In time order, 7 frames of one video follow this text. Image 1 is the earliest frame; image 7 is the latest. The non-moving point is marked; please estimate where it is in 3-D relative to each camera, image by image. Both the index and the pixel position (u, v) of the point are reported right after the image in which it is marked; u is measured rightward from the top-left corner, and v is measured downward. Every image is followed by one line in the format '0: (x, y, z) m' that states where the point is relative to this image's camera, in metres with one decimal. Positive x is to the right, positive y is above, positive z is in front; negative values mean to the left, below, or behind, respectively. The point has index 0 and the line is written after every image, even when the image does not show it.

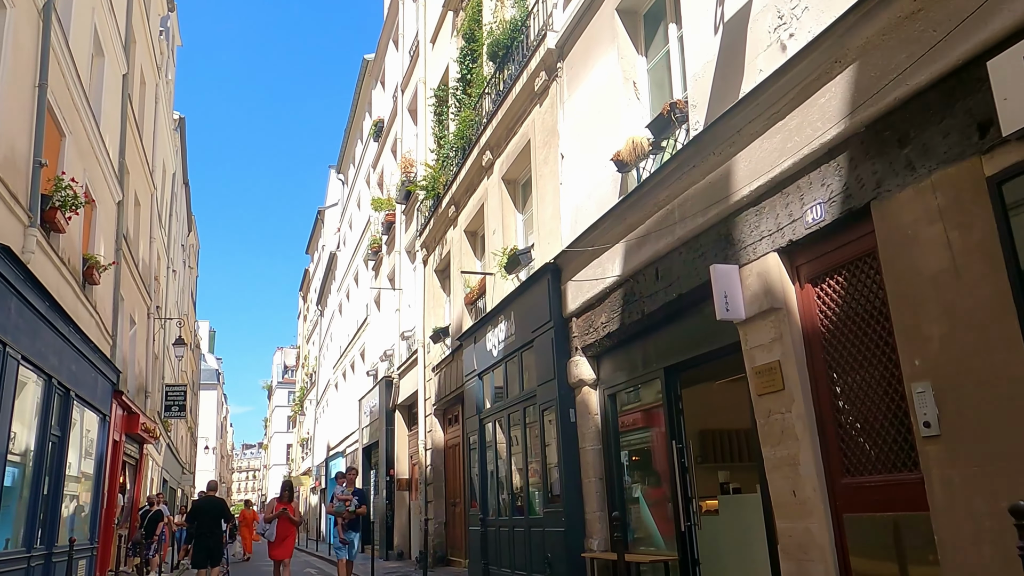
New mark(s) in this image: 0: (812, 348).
0: (+2.0, -0.4, +5.2) m
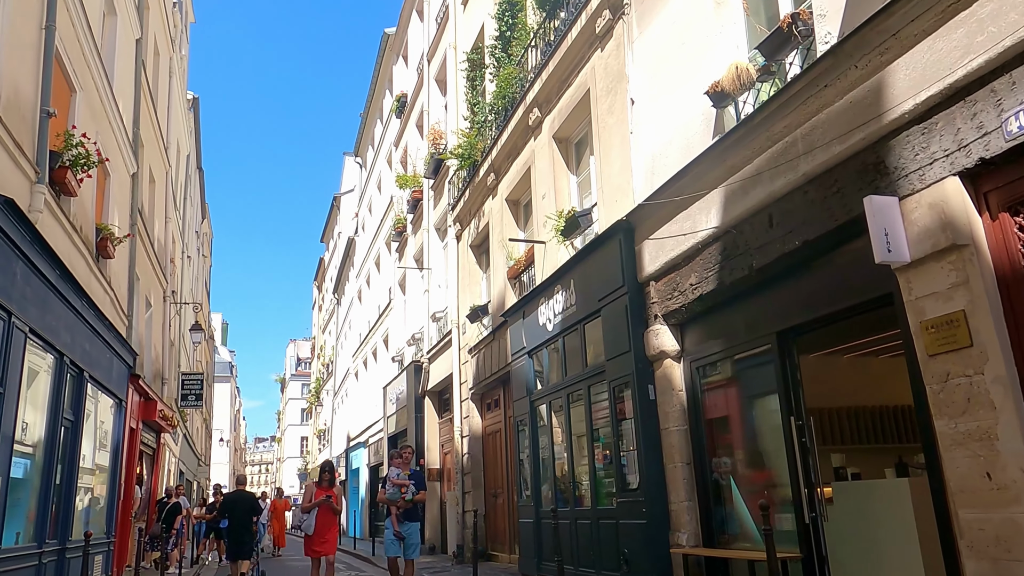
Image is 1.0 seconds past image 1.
0: (+2.6, 0.0, +4.1) m
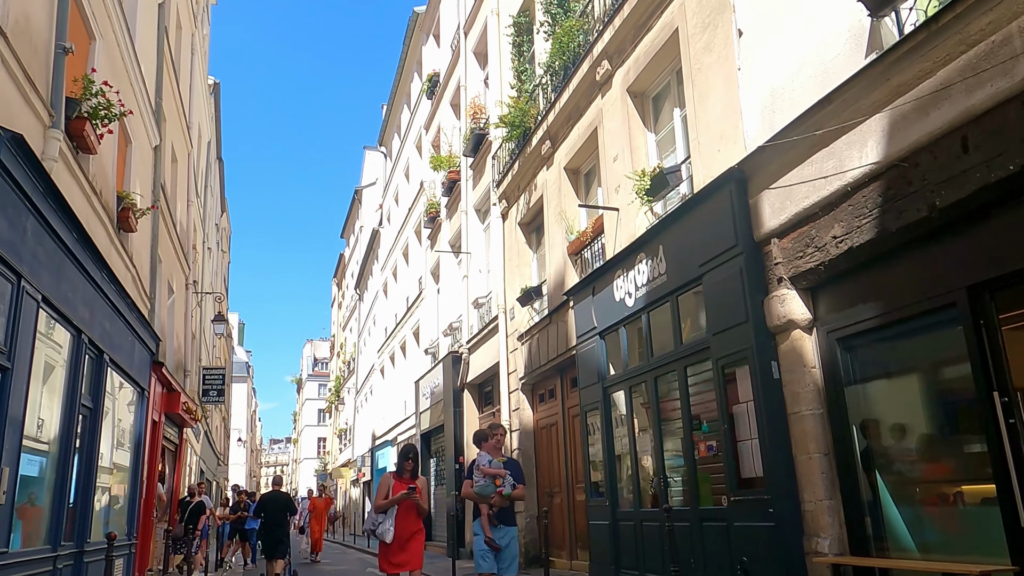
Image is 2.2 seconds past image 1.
0: (+3.3, +0.3, +2.9) m
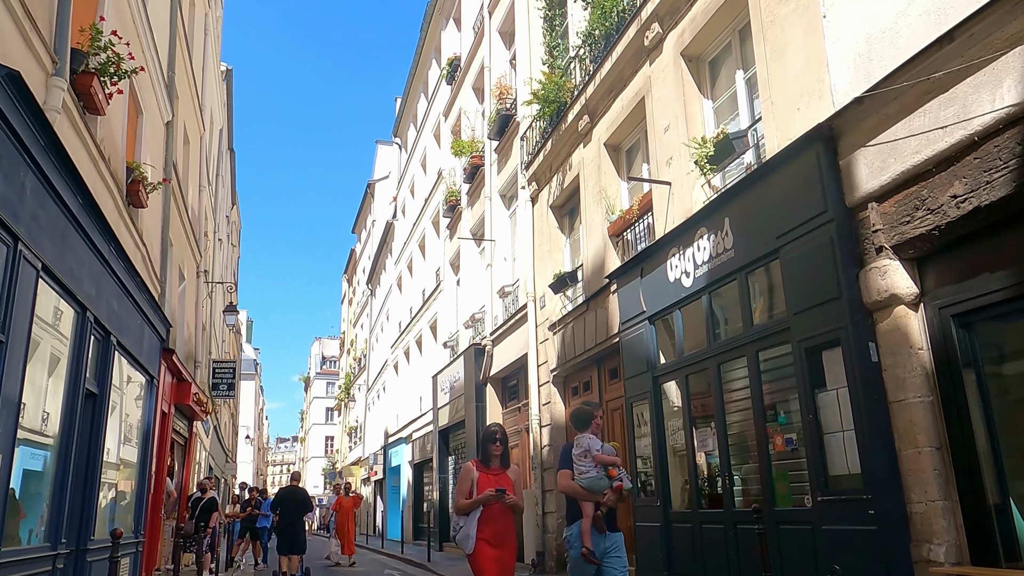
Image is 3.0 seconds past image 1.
0: (+3.7, +0.5, +2.1) m
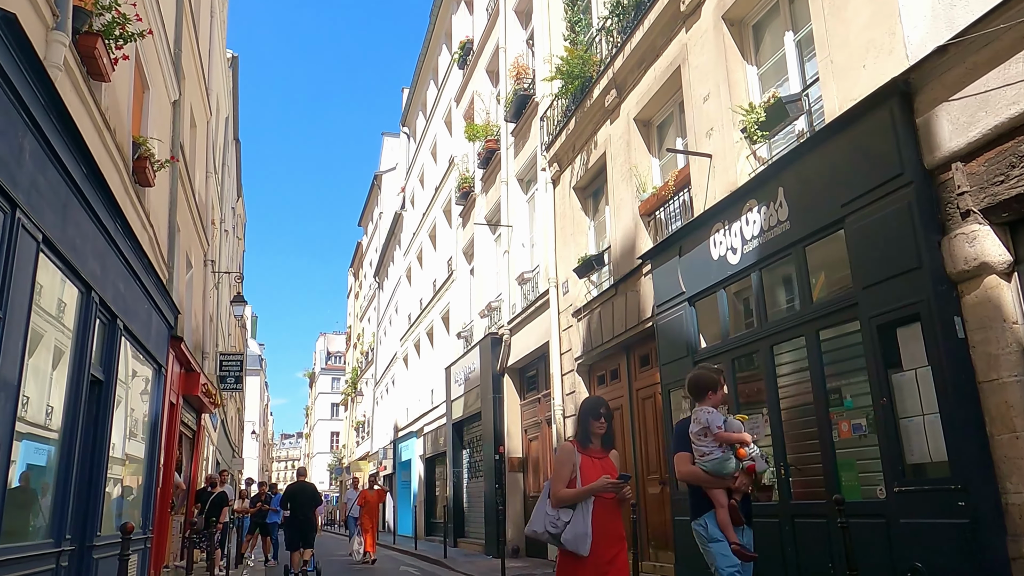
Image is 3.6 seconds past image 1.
0: (+4.0, +0.7, +1.6) m
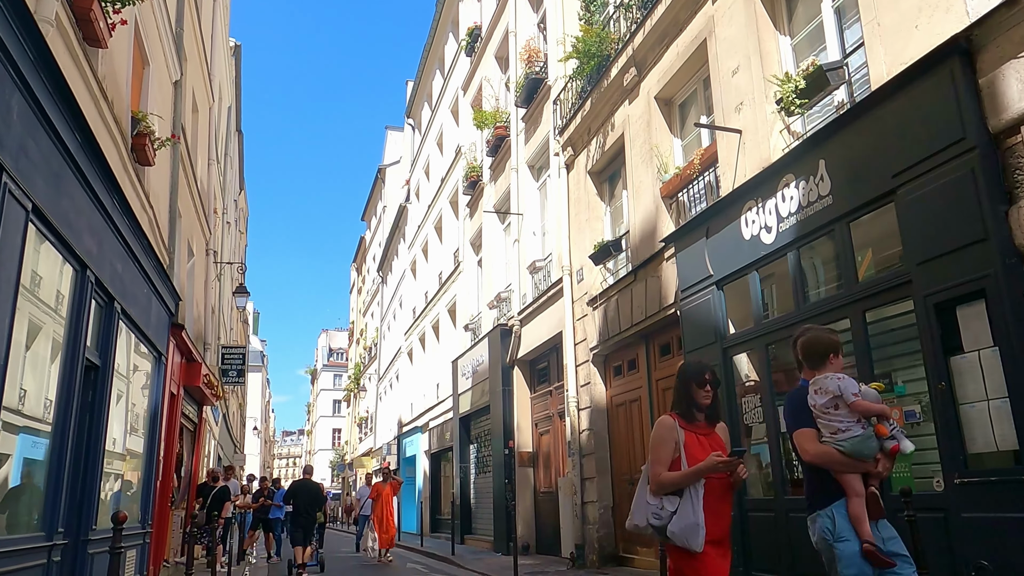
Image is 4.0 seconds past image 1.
0: (+4.1, +0.9, +1.1) m
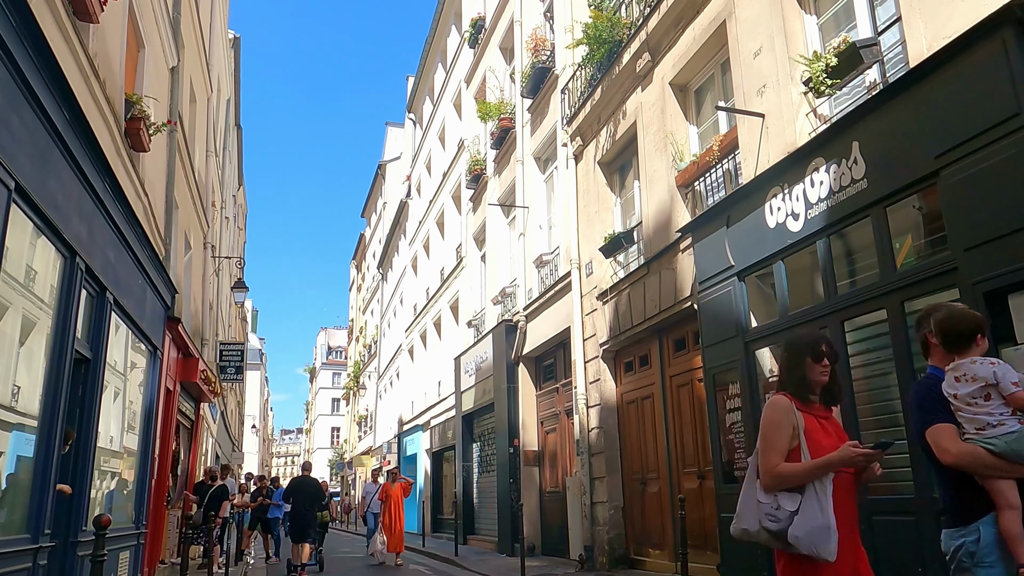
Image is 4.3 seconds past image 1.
0: (+4.3, +0.9, +0.8) m
